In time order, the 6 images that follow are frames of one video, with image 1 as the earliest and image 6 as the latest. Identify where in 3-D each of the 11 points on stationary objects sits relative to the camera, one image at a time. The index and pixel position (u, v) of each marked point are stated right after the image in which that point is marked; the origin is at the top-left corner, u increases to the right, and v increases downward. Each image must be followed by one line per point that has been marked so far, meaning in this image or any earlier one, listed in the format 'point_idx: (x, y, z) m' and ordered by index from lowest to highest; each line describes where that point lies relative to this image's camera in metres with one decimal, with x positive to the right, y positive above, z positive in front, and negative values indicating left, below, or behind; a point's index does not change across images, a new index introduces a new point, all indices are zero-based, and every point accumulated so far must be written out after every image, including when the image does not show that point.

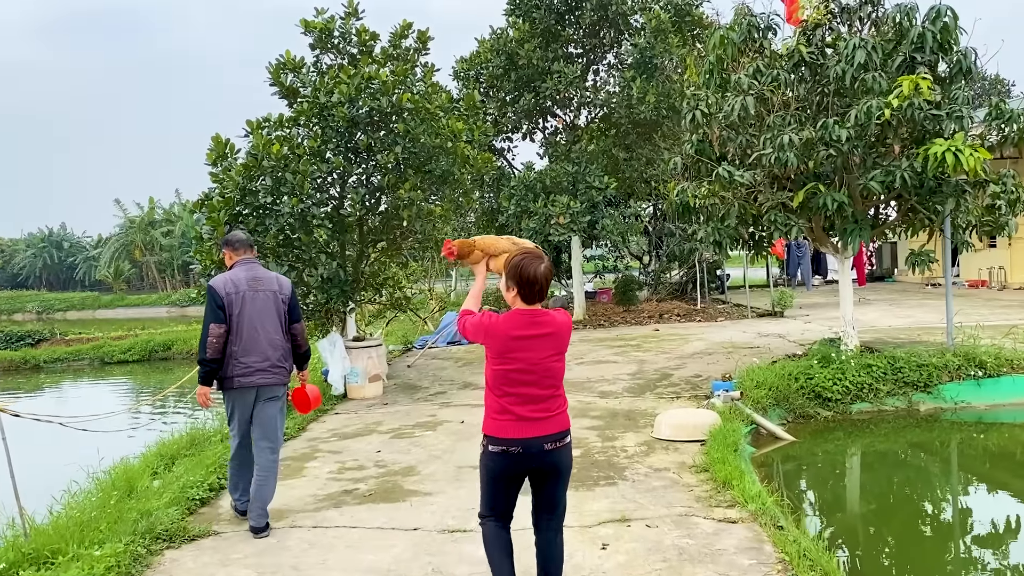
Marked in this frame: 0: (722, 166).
0: (+1.4, +0.8, +6.0) m
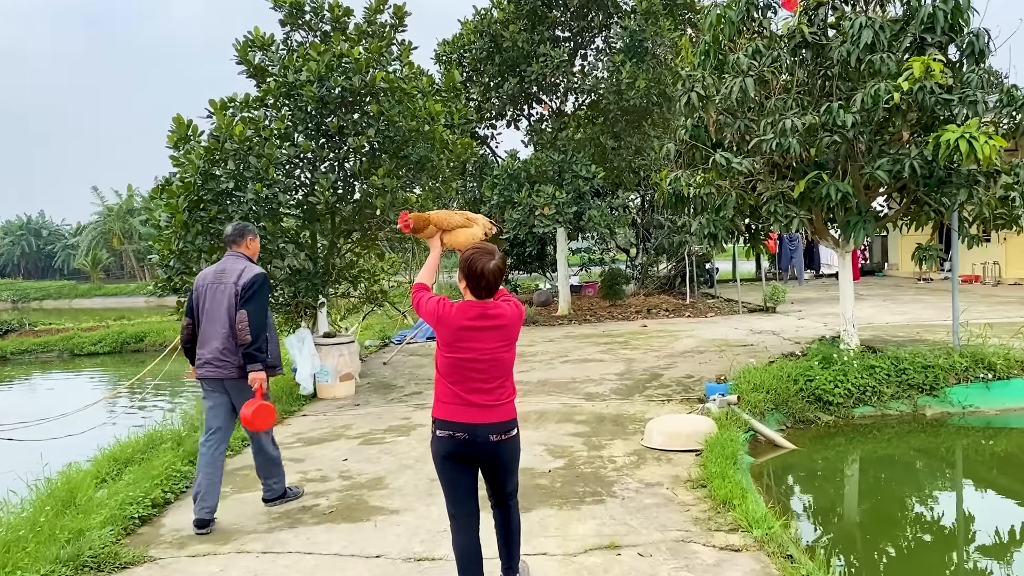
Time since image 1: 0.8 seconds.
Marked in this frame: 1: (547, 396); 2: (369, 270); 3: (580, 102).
0: (+1.3, +0.9, +5.6) m
1: (+0.2, -0.7, +5.9) m
2: (-1.2, +0.2, +7.8) m
3: (+0.8, +2.3, +11.0) m
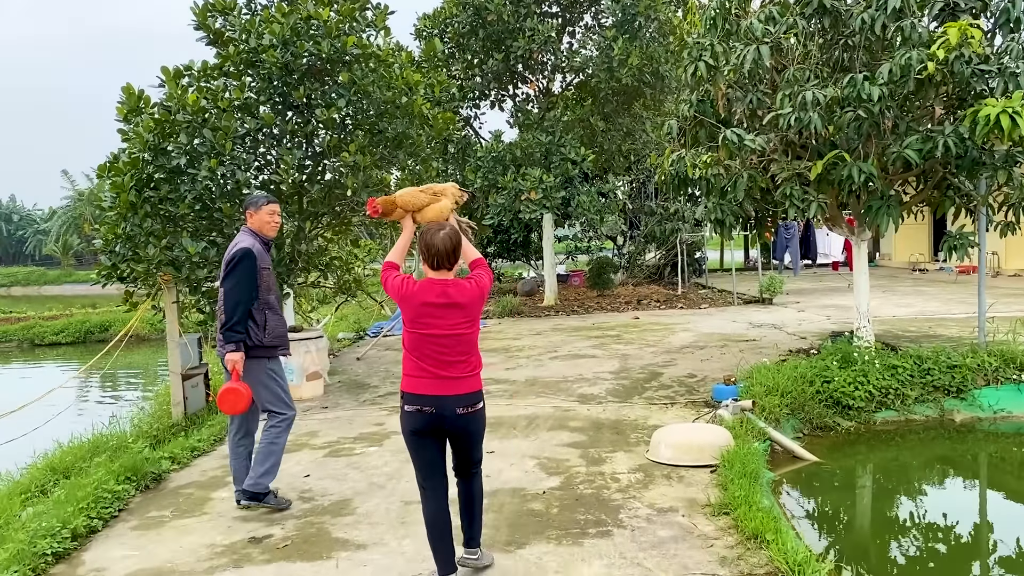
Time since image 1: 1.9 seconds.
0: (+1.2, +0.9, +5.1) m
1: (+0.1, -0.7, +5.3) m
2: (-1.4, +0.2, +7.2) m
3: (+0.7, +2.4, +10.4) m
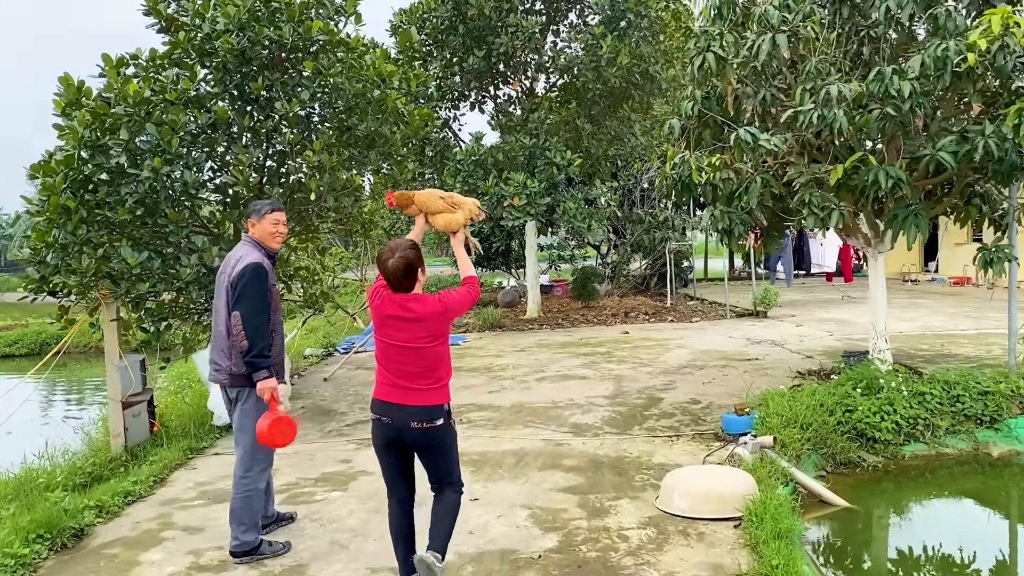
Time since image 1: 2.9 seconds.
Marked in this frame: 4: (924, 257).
0: (+1.2, +0.8, +4.5) m
1: (+0.1, -0.7, +4.7) m
2: (-1.5, +0.1, +6.5) m
3: (+0.5, +2.3, +9.9) m
4: (+6.8, +0.5, +14.7) m
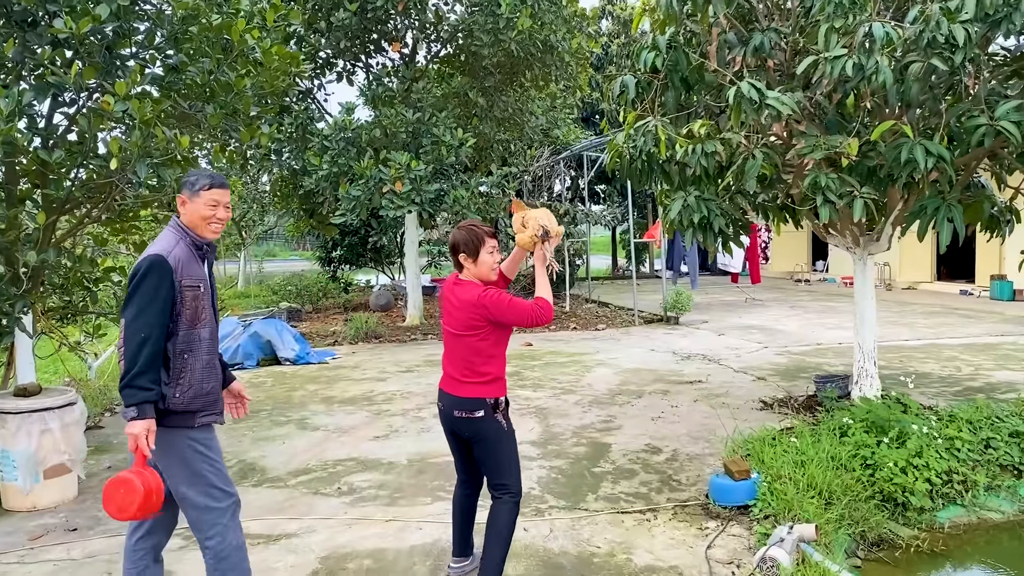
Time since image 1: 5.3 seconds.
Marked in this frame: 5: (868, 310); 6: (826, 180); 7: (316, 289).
0: (+0.8, +0.8, +3.3) m
1: (-0.3, -0.8, +3.3) m
2: (-2.1, +0.1, +4.9) m
3: (-0.7, +2.3, +8.4) m
4: (+4.8, +0.5, +14.2) m
5: (+1.8, -0.1, +4.4) m
6: (+1.2, +0.4, +3.4) m
7: (-2.4, 0.0, +10.9) m
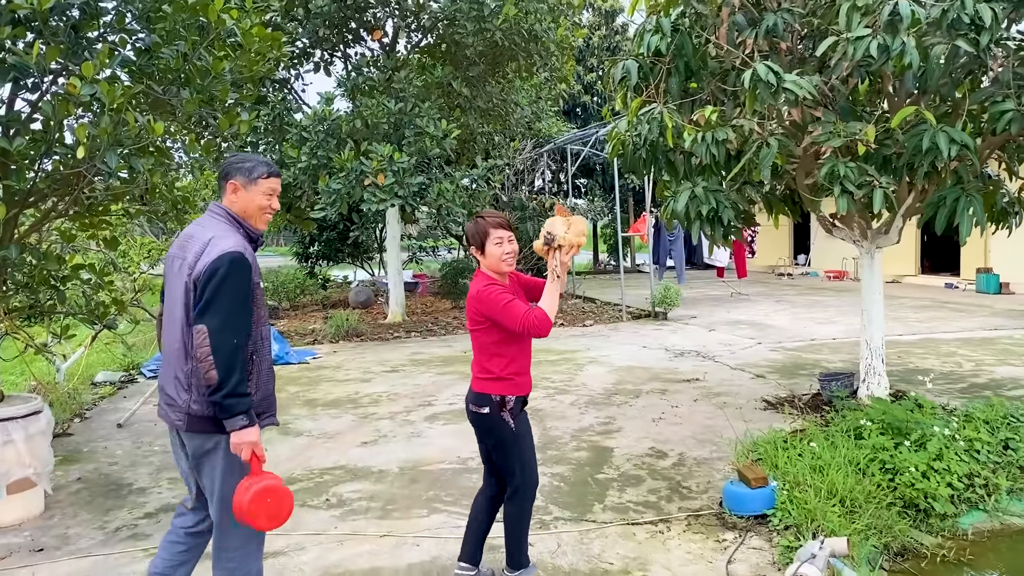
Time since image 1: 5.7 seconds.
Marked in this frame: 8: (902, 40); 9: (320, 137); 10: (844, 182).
0: (+0.8, +0.8, +3.1) m
1: (-0.3, -0.8, +3.1) m
2: (-2.2, +0.1, +4.6) m
3: (-0.9, +2.3, +8.2) m
4: (+4.5, +0.6, +14.1) m
5: (+1.7, -0.1, +4.2) m
6: (+1.2, +0.4, +3.2) m
7: (-2.6, 0.0, +10.6) m
8: (+1.2, +0.8, +2.9) m
9: (-1.6, +1.3, +7.4) m
10: (+1.2, +0.4, +3.2) m
